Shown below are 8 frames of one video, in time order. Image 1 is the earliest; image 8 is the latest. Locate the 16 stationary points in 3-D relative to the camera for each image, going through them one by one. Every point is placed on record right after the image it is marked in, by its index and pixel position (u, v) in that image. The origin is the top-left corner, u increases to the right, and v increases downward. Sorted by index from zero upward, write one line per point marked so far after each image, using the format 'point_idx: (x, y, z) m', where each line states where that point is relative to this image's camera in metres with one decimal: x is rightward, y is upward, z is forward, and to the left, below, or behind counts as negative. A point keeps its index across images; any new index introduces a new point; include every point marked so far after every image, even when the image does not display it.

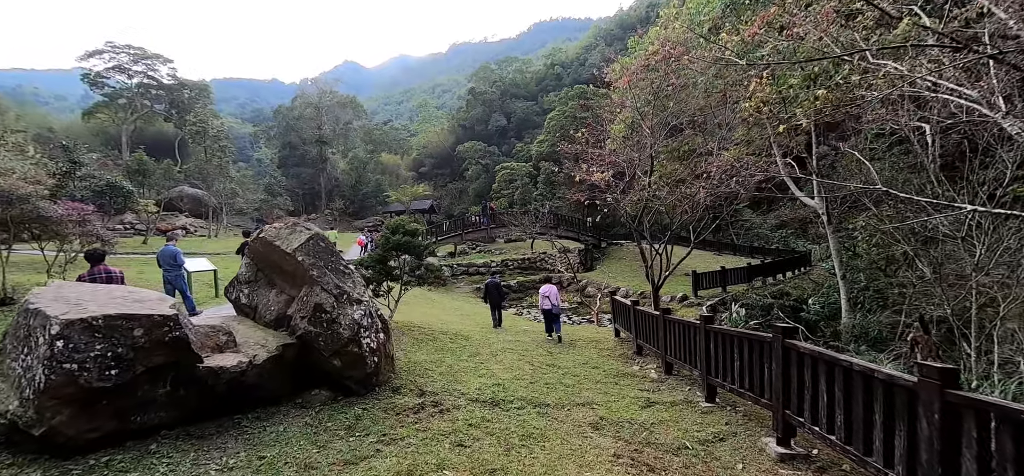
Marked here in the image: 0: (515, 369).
0: (0.0, -1.3, +5.1) m
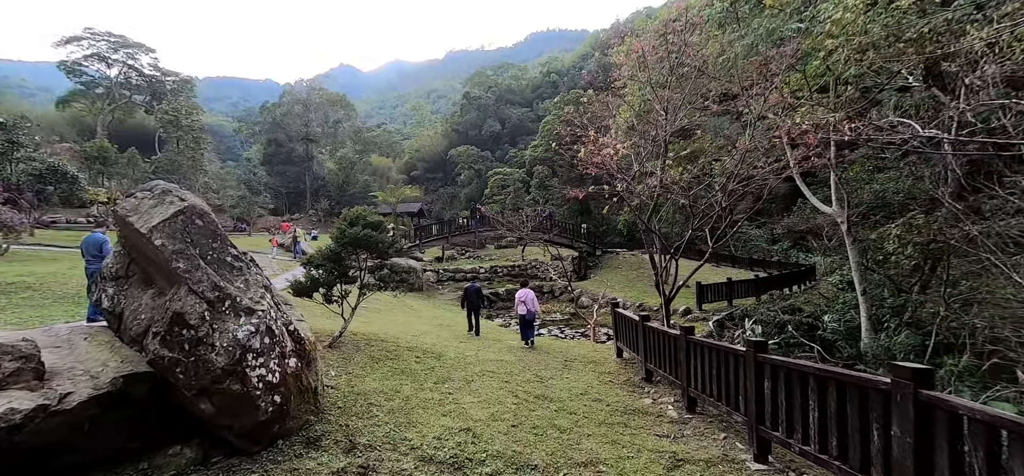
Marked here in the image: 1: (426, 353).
0: (-0.2, -1.2, +3.8) m
1: (-0.9, -1.2, +5.4) m
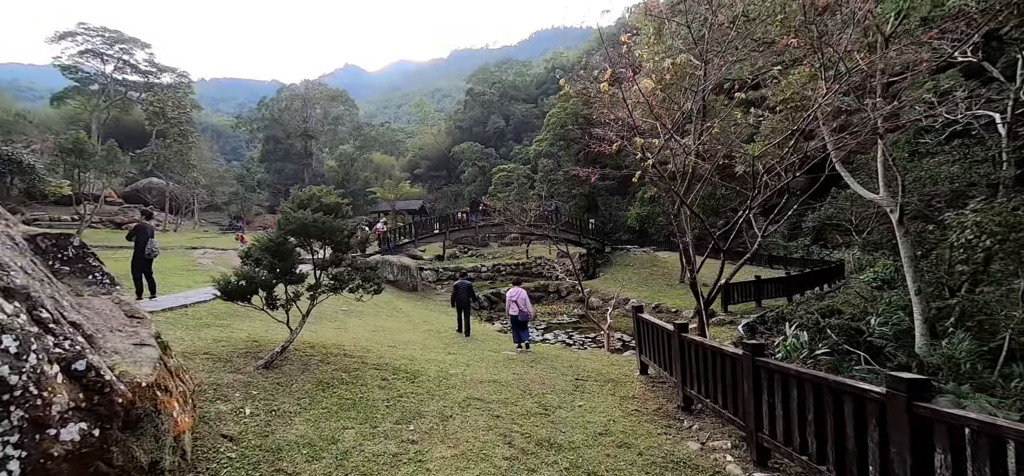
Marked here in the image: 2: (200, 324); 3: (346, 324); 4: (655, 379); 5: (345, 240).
0: (-0.2, -1.1, +2.6) m
1: (-1.0, -1.1, +4.2) m
2: (-3.2, -0.9, +5.2) m
3: (-2.2, -1.1, +6.7) m
4: (+1.4, -1.4, +4.9) m
5: (-1.4, 0.0, +4.3) m
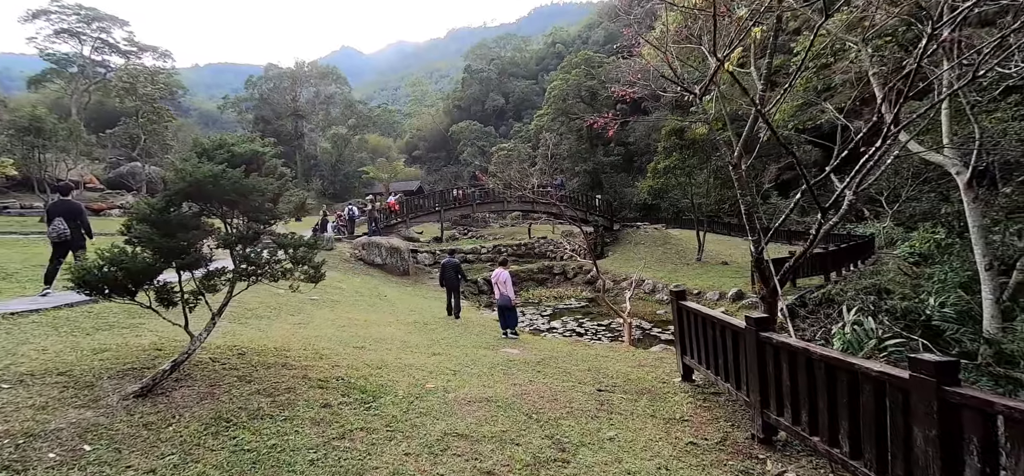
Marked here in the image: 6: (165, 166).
0: (-0.2, -1.0, +1.4) m
1: (-1.0, -0.9, +3.0) m
2: (-3.2, -0.7, +3.9) m
3: (-2.2, -0.8, +5.5) m
4: (+1.4, -1.1, +3.7) m
5: (-1.5, +0.2, +3.0) m
6: (-2.0, +0.4, +2.9) m
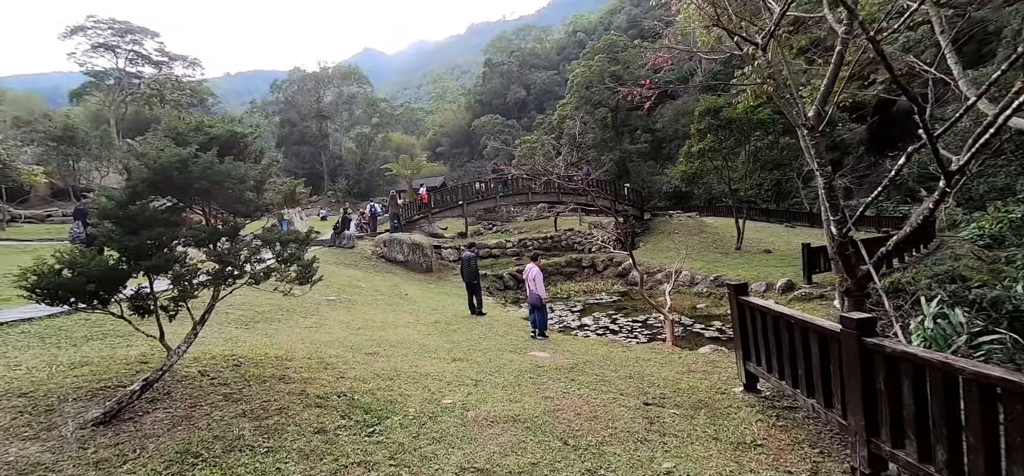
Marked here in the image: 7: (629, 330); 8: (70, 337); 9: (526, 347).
0: (-0.1, -0.9, +0.9) m
1: (-0.8, -0.9, +2.5) m
2: (-3.0, -0.7, +3.6) m
3: (-1.9, -0.8, +5.1) m
4: (+1.6, -1.0, +3.1) m
5: (-1.4, +0.2, +2.6) m
6: (-1.8, +0.4, +2.5) m
7: (+1.6, -1.2, +6.9) m
8: (-3.2, -0.7, +3.7) m
9: (+0.1, -1.0, +4.7) m
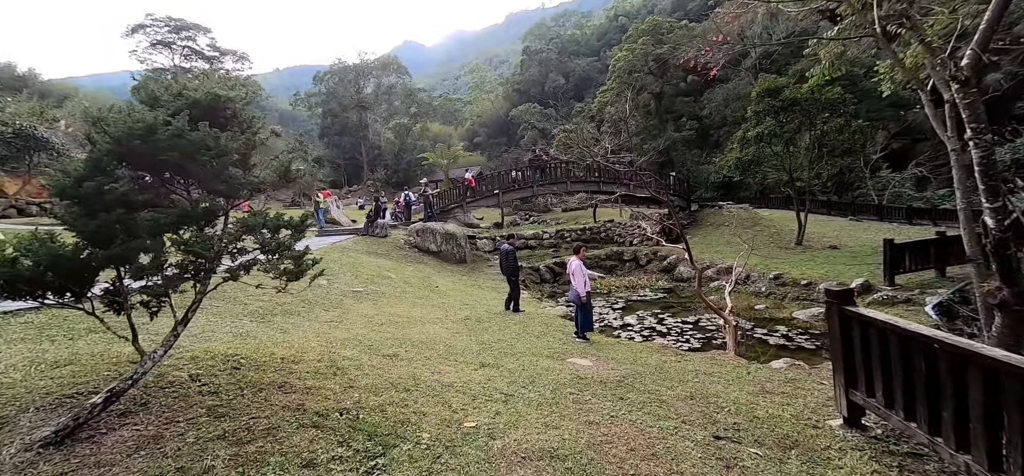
0: (-0.1, -0.9, +0.4) m
1: (-0.7, -0.8, +2.1) m
2: (-2.8, -0.6, +3.3) m
3: (-1.6, -0.7, +4.7) m
4: (+1.8, -1.0, +2.5) m
5: (-1.2, +0.3, +2.1) m
6: (-1.7, +0.5, +2.1) m
7: (+2.1, -1.2, +6.3) m
8: (-3.0, -0.6, +3.4) m
9: (+0.4, -0.9, +4.2) m
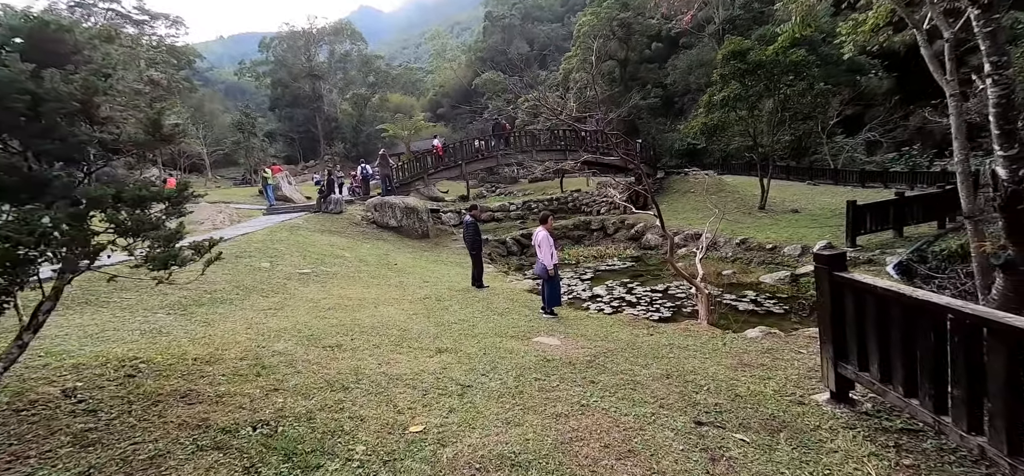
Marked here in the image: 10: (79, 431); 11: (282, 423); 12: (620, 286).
0: (-0.2, -0.9, +0.1) m
1: (-0.8, -0.7, +1.7) m
2: (-3.0, -0.6, +2.8) m
3: (-1.9, -0.5, +4.3) m
4: (+1.6, -0.8, +2.2) m
5: (-1.4, +0.4, +1.7) m
6: (-1.9, +0.5, +1.5) m
7: (+1.6, -0.8, +6.1) m
8: (-3.2, -0.5, +2.8) m
9: (+0.1, -0.7, +3.9) m
10: (-1.5, -0.7, +1.8) m
11: (-0.9, -0.7, +1.9) m
12: (+1.5, -0.7, +7.2) m
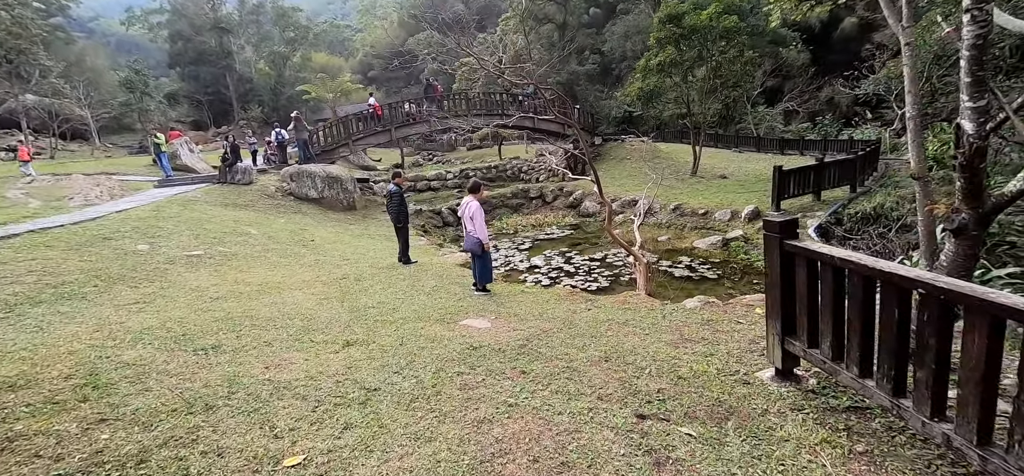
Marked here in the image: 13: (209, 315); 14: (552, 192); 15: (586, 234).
0: (-0.2, -0.9, -0.3) m
1: (-1.1, -0.7, +1.2) m
2: (-3.4, -0.5, +2.1) m
3: (-2.5, -0.3, +3.7) m
4: (+1.3, -0.7, +2.0) m
5: (-1.6, +0.4, +1.1) m
6: (-2.1, +0.5, +0.9) m
7: (+0.9, -0.4, +5.8) m
8: (-3.6, -0.5, +2.1) m
9: (-0.4, -0.5, +3.5) m
10: (-1.8, -0.6, +1.3) m
11: (-1.1, -0.6, +1.5) m
12: (+0.6, -0.2, +6.9) m
13: (-1.8, -0.5, +3.0) m
14: (+0.9, +1.0, +11.0) m
15: (+1.2, +0.1, +8.4) m
